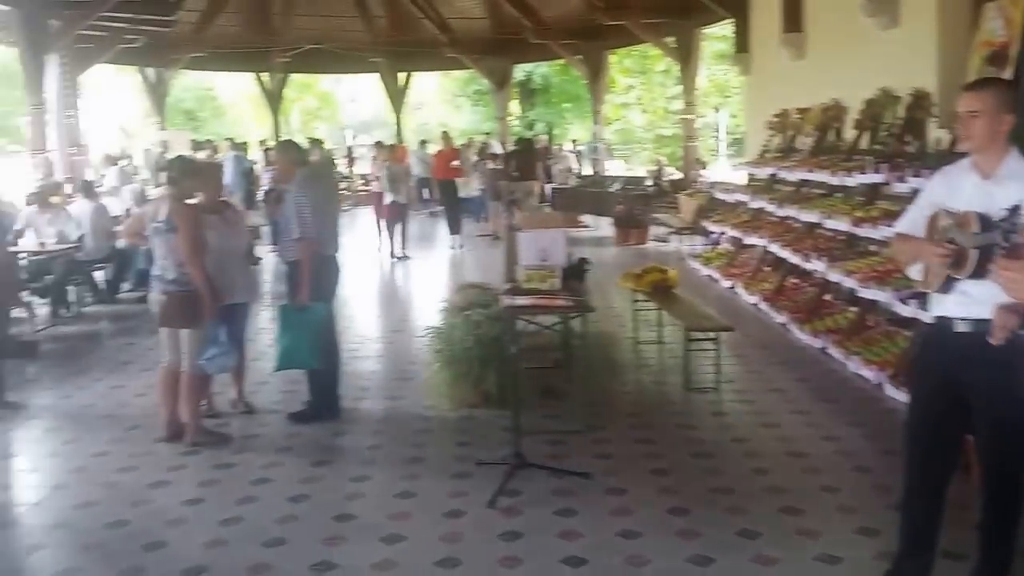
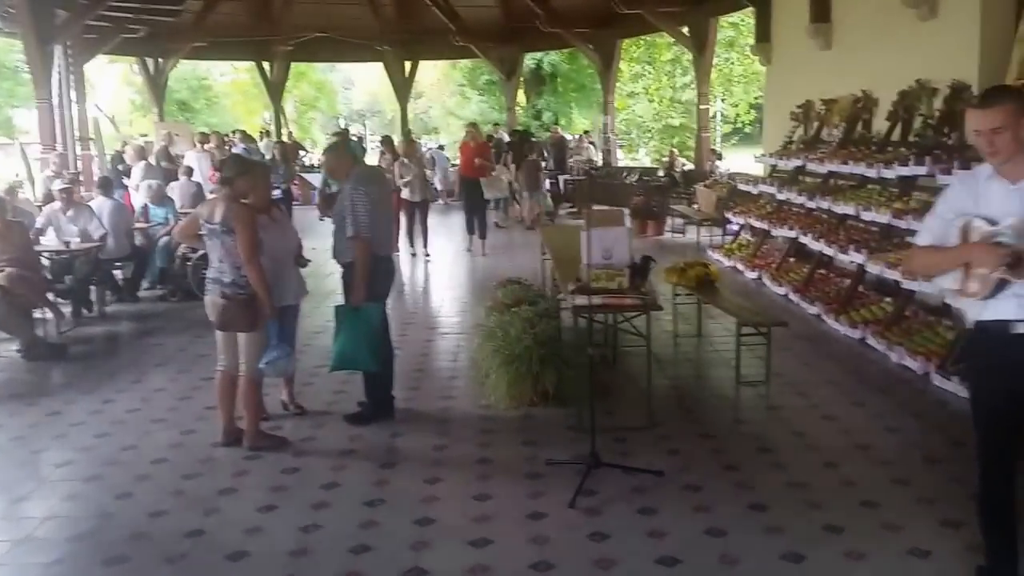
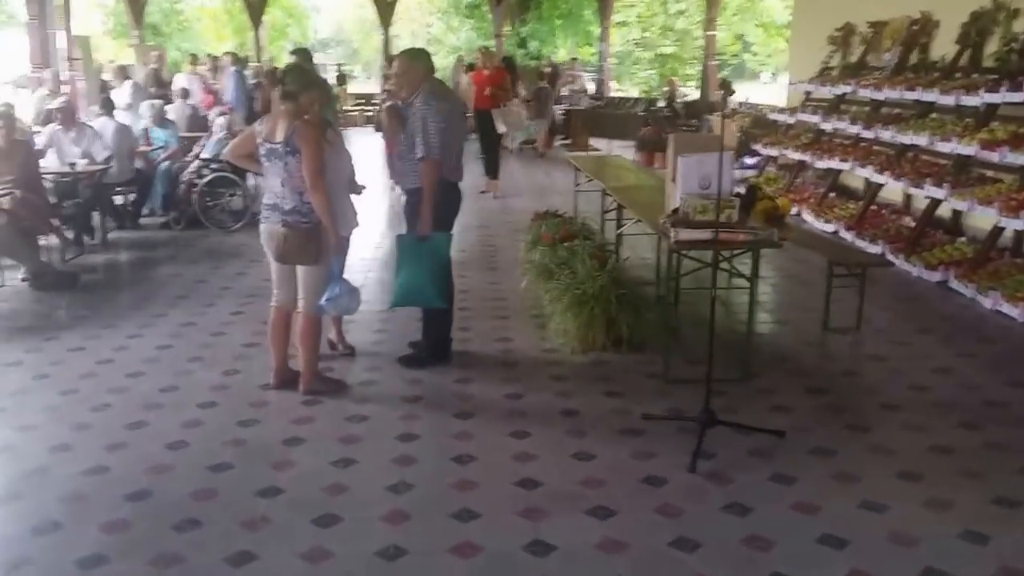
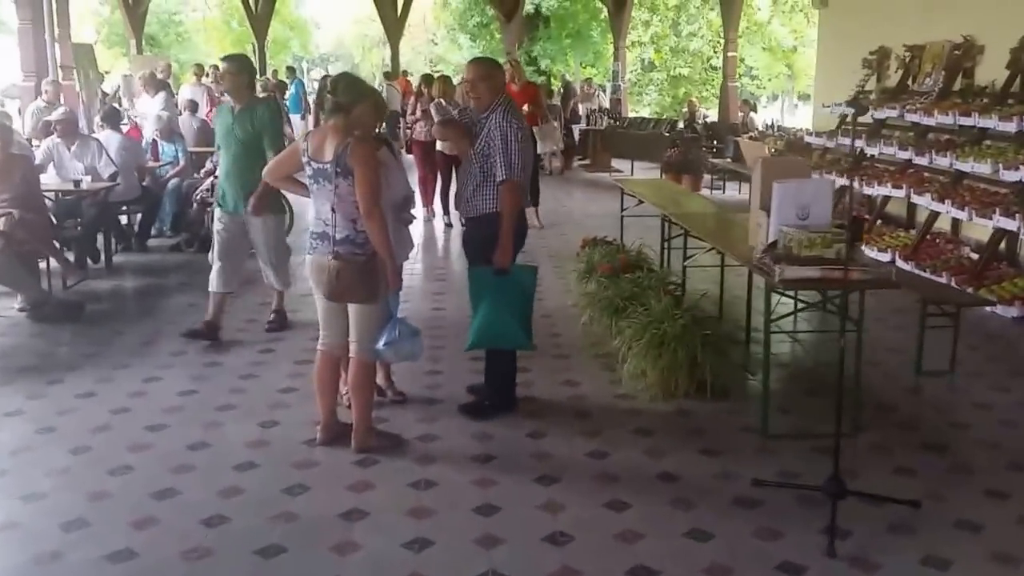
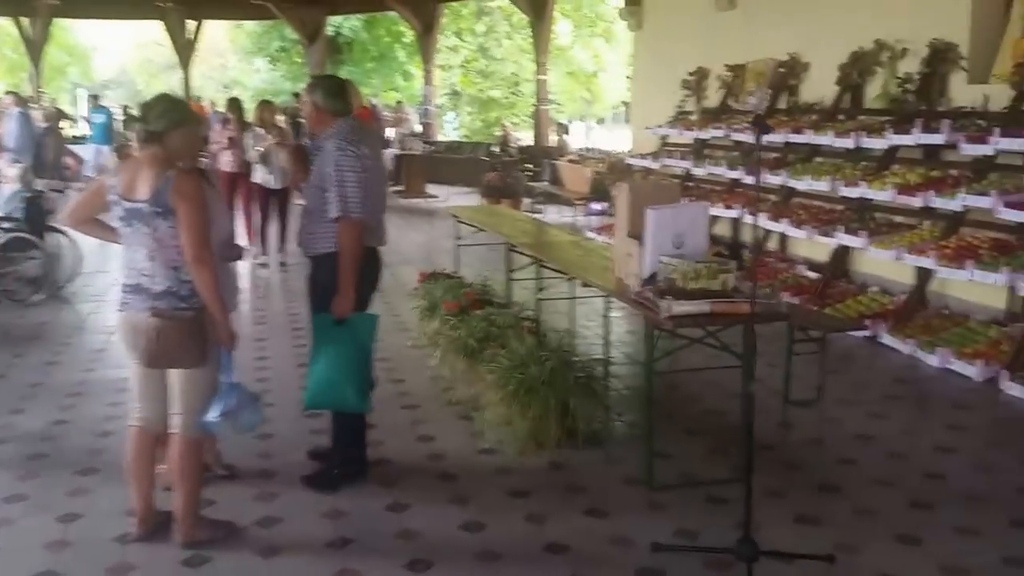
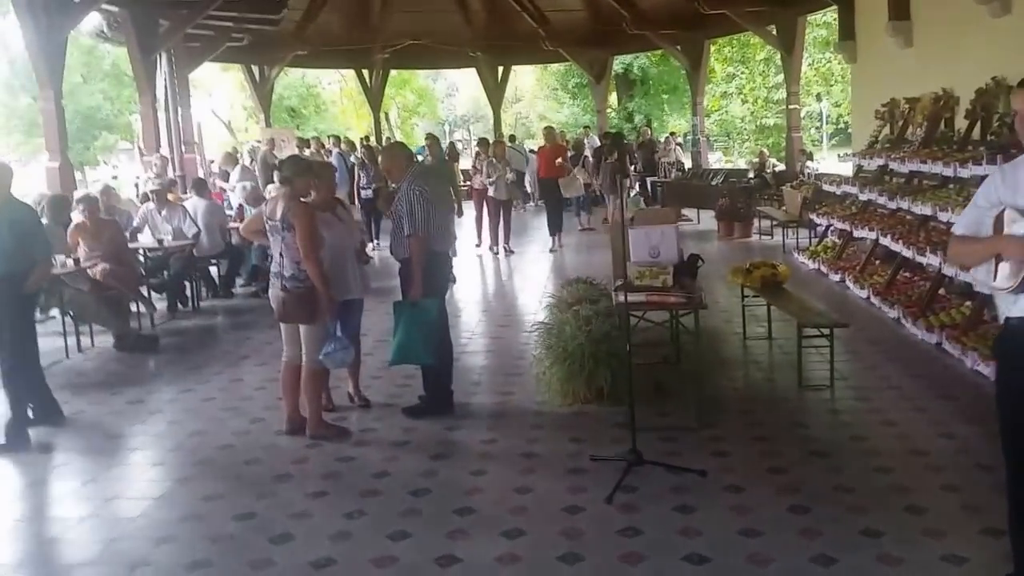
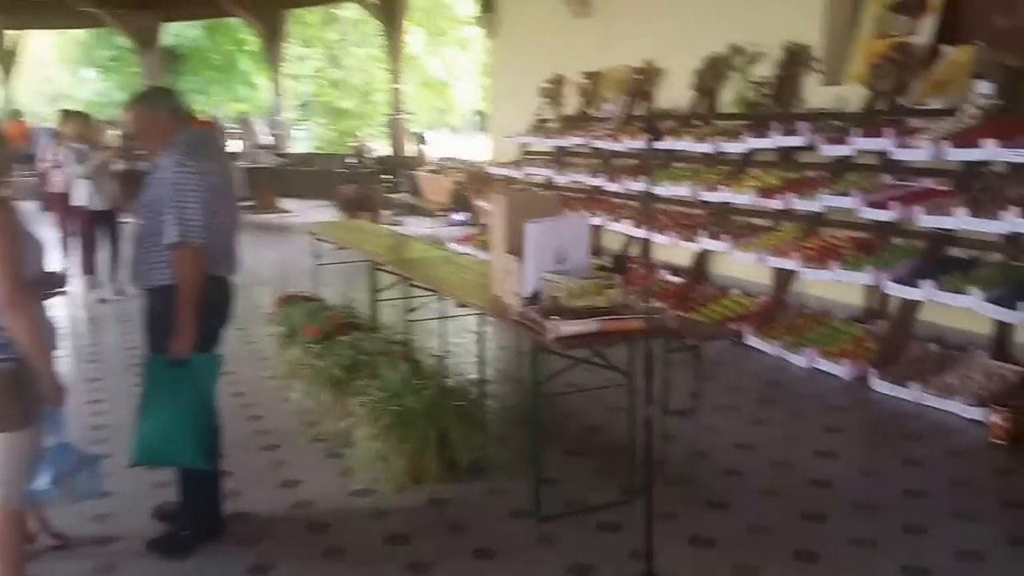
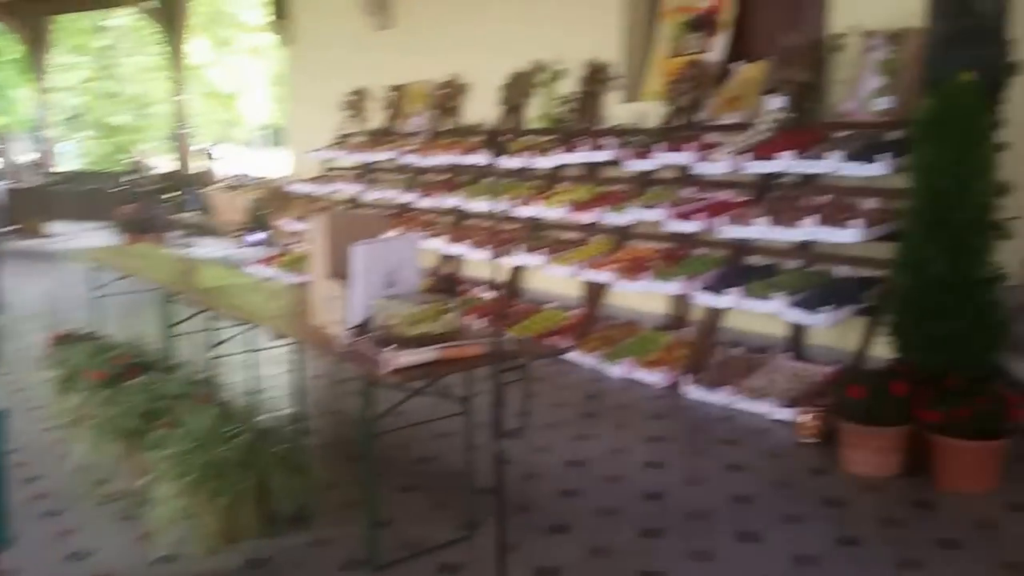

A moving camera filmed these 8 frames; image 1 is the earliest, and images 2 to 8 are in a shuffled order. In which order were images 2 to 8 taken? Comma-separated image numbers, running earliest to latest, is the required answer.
6, 2, 3, 4, 5, 7, 8
